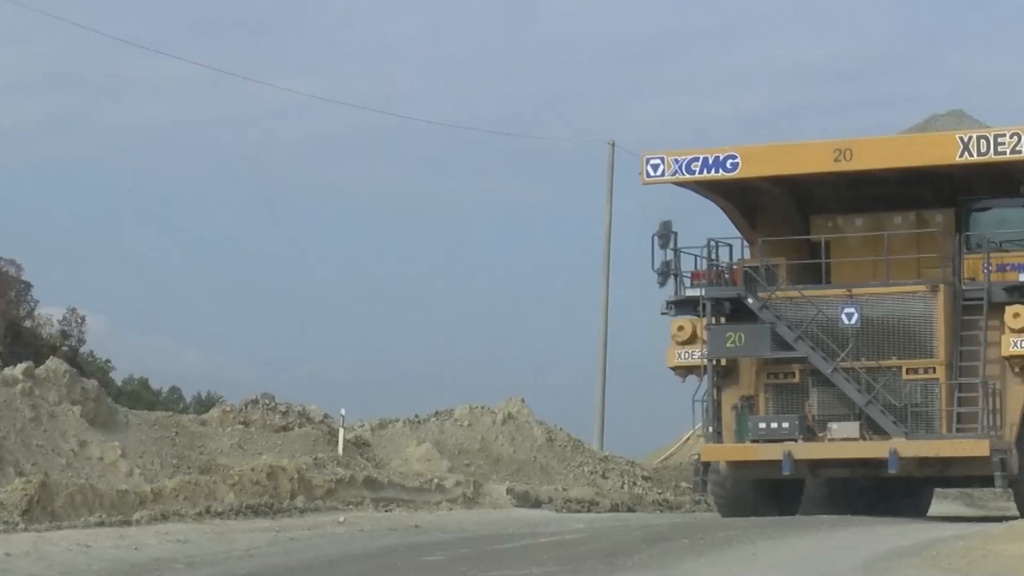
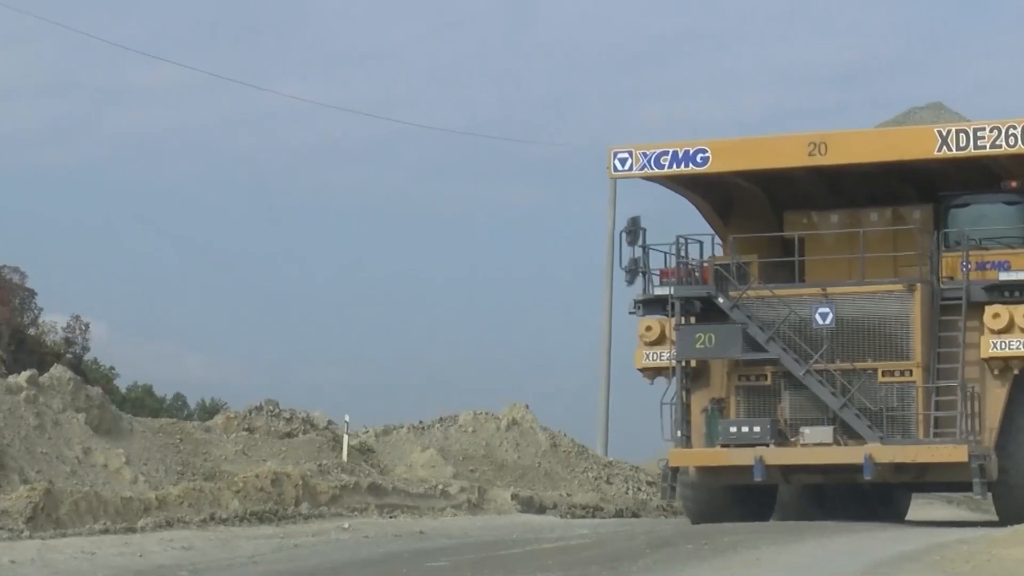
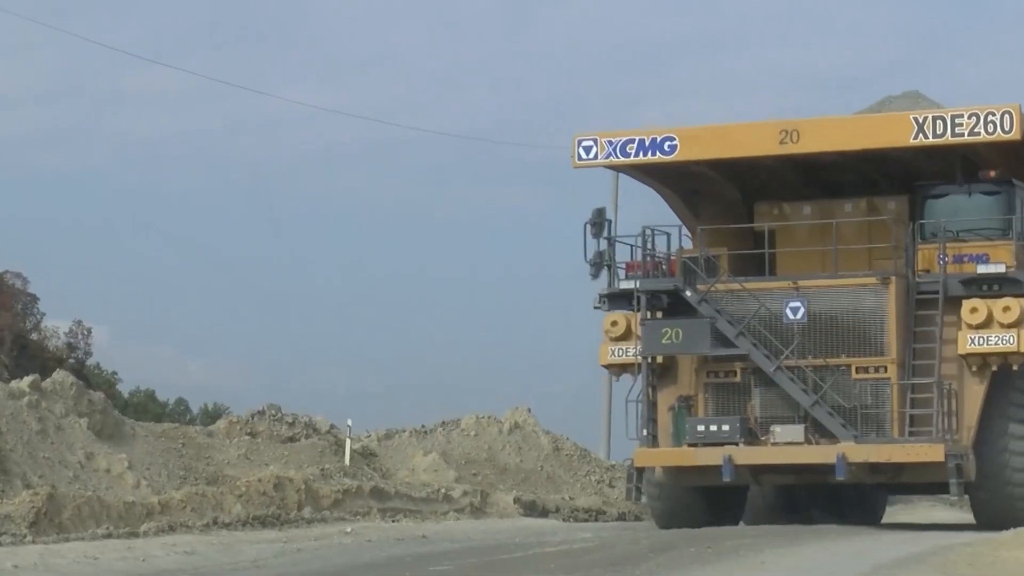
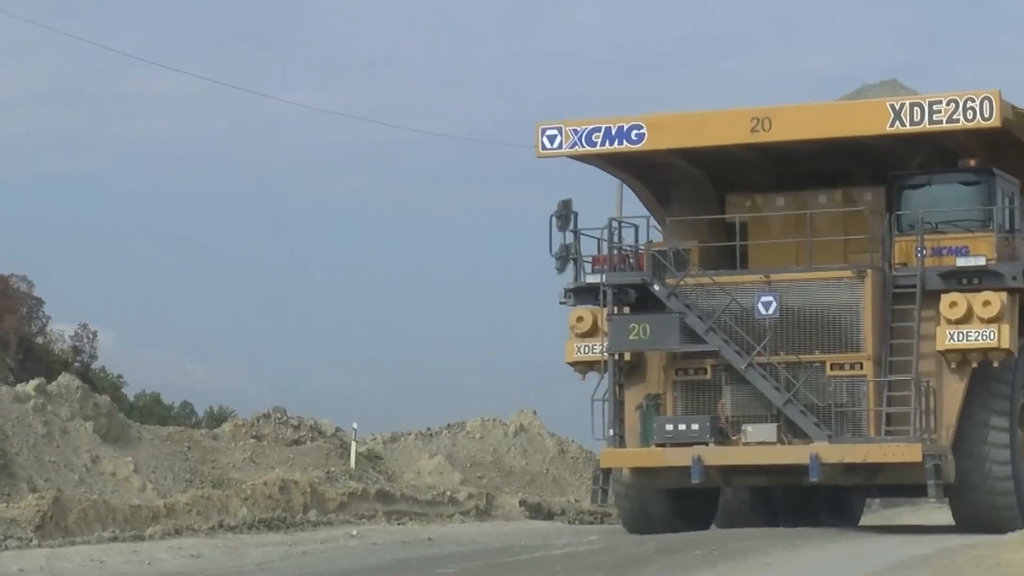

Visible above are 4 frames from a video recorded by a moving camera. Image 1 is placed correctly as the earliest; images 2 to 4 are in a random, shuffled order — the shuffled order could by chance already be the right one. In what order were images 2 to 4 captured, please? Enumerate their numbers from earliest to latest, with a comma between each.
2, 3, 4
